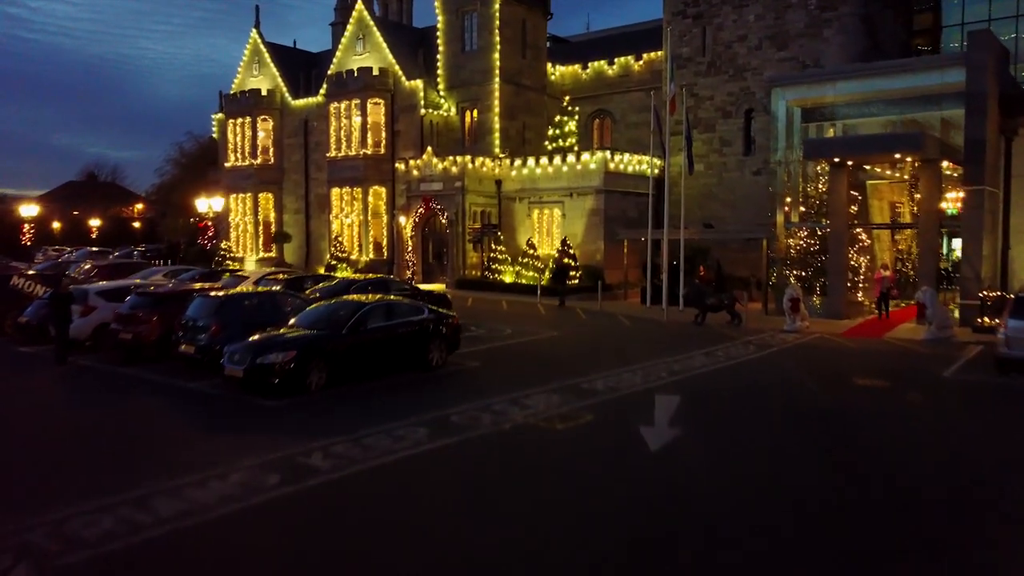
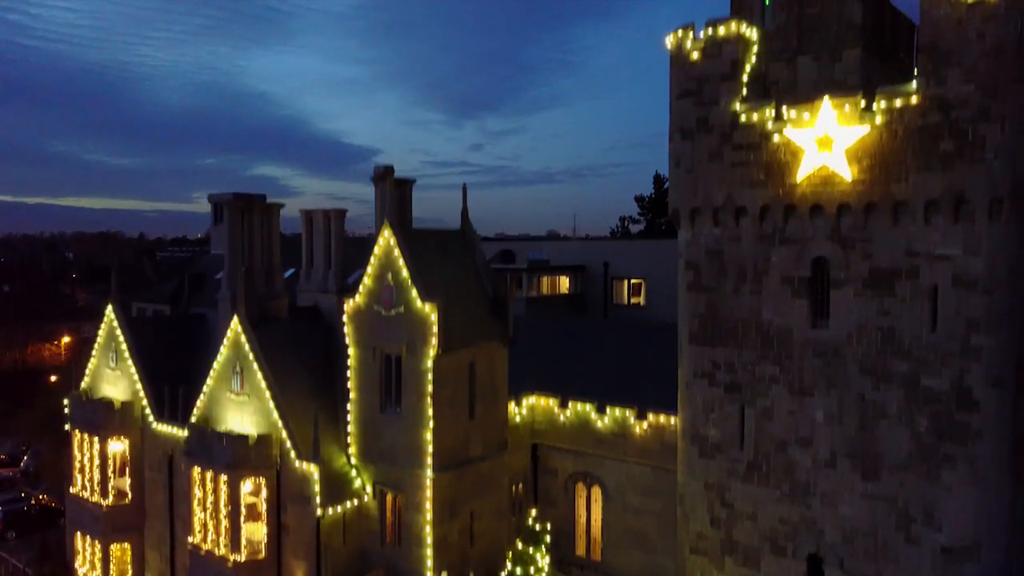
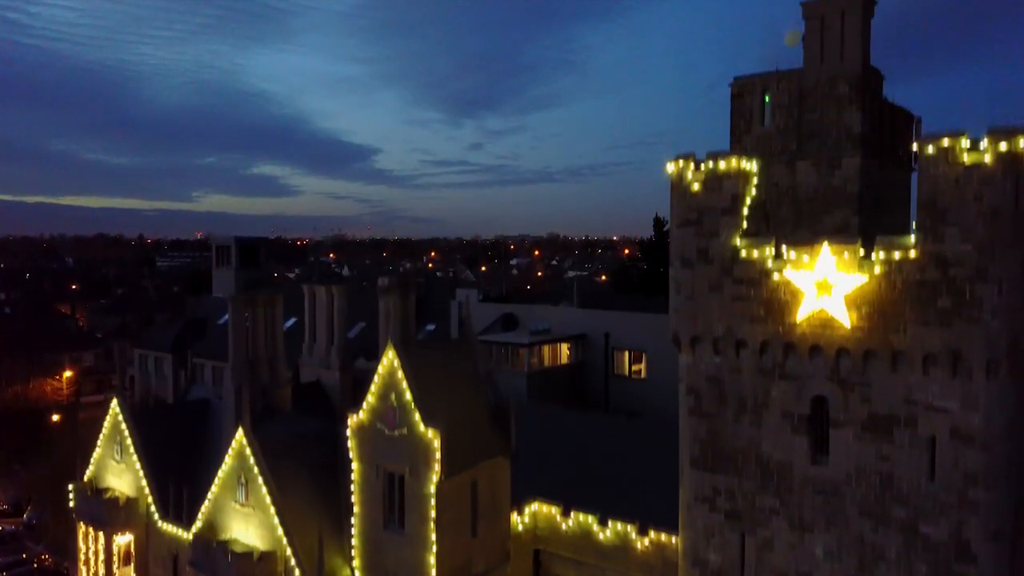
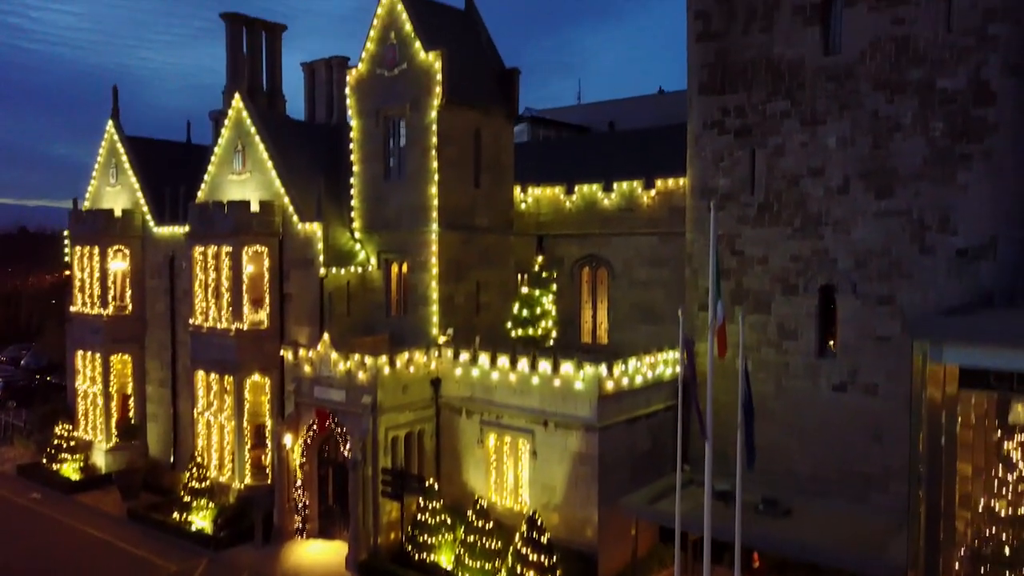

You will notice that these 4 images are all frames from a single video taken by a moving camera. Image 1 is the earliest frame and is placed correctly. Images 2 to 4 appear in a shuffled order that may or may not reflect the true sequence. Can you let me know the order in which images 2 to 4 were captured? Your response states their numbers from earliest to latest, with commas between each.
4, 2, 3
